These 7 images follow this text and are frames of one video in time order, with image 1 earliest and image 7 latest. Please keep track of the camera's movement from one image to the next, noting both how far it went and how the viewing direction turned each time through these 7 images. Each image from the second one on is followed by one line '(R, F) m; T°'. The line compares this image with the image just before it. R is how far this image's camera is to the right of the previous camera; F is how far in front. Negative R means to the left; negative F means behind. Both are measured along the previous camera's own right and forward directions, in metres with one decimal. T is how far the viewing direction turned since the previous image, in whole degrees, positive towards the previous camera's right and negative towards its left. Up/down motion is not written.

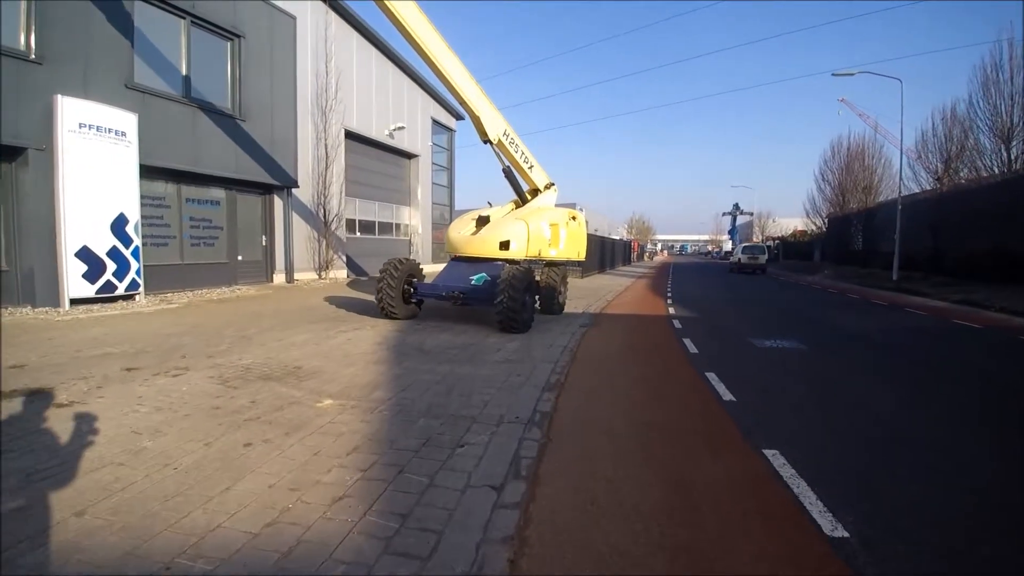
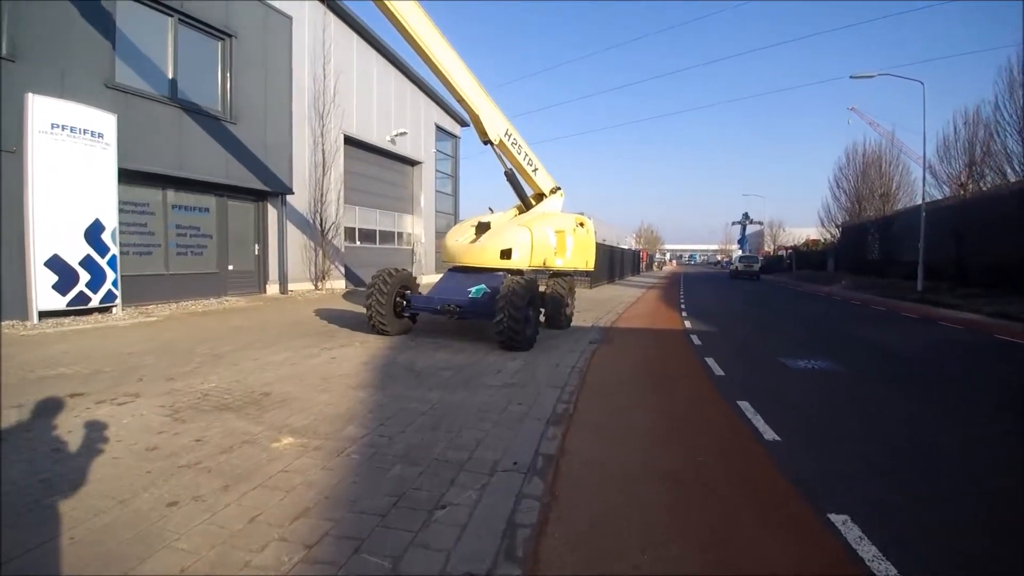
(+0.1, +0.8) m; -1°
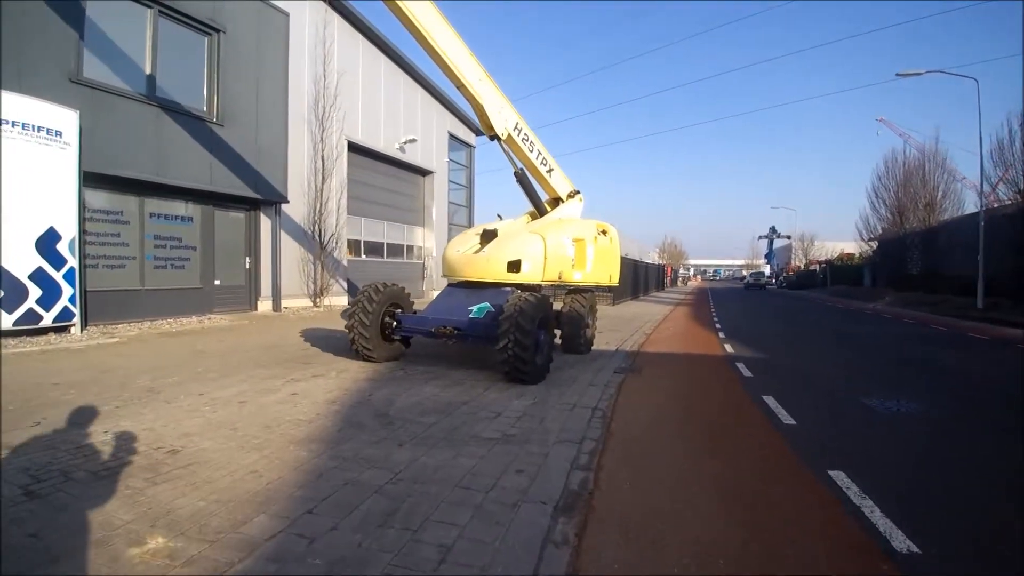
(+0.2, +1.5) m; -2°
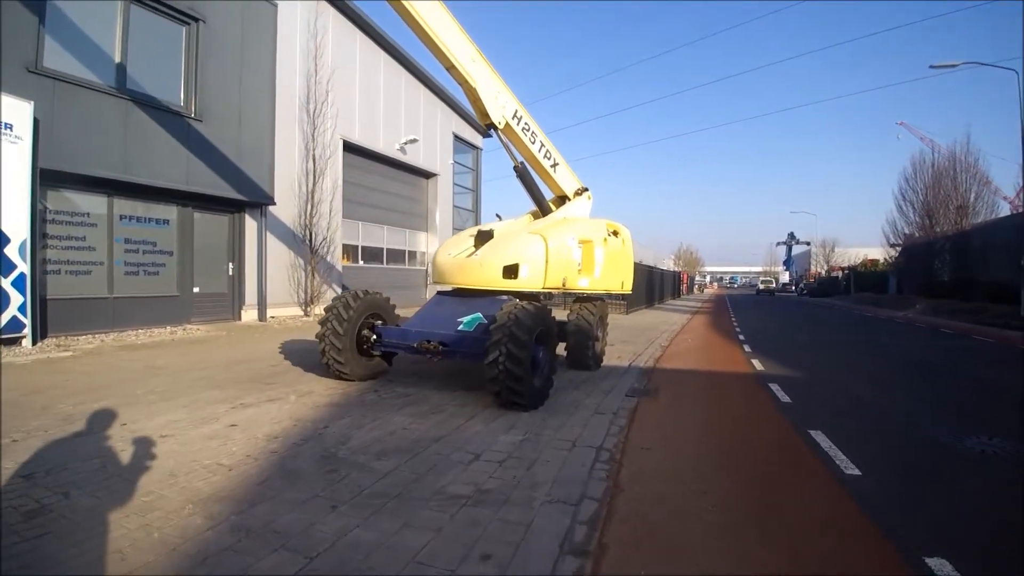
(+0.2, +1.1) m; -1°
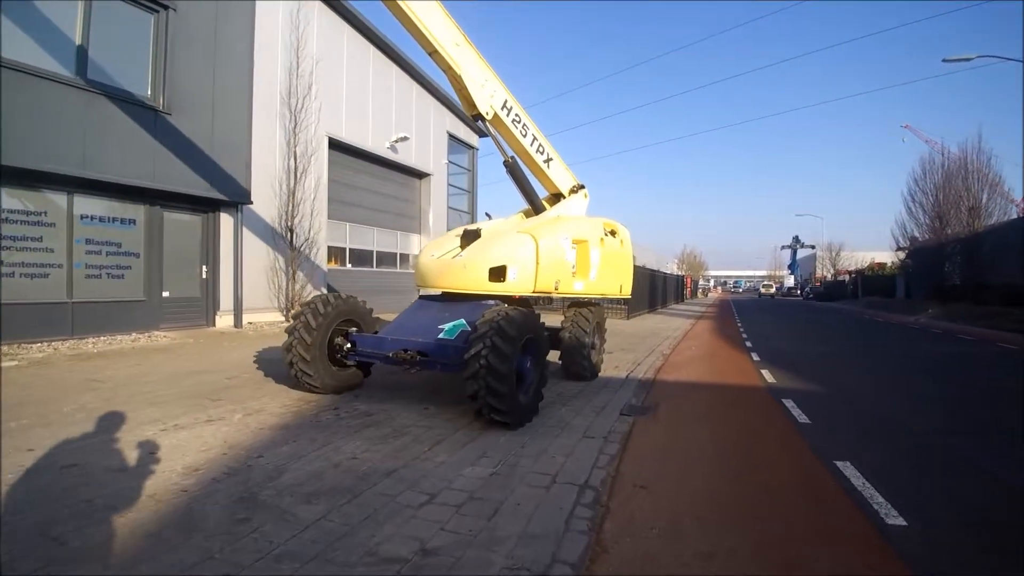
(+0.2, +0.8) m; 0°
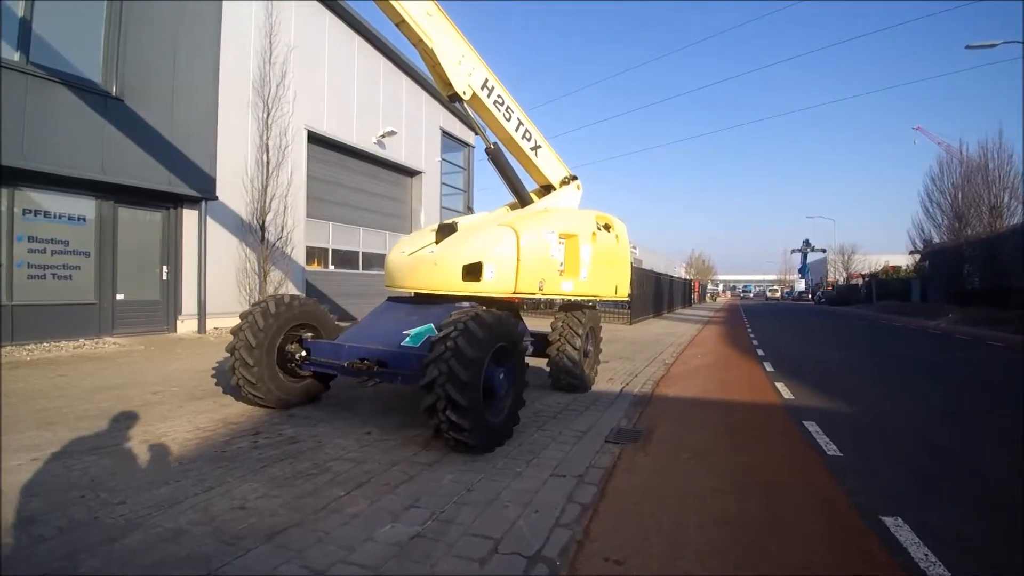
(+0.4, +1.0) m; -1°
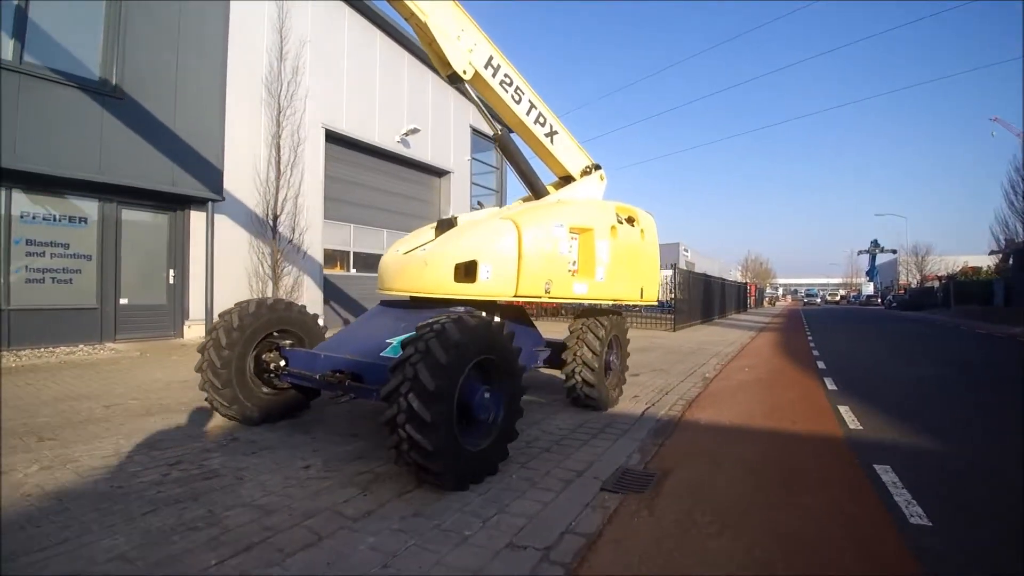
(+0.5, +1.0) m; -5°
